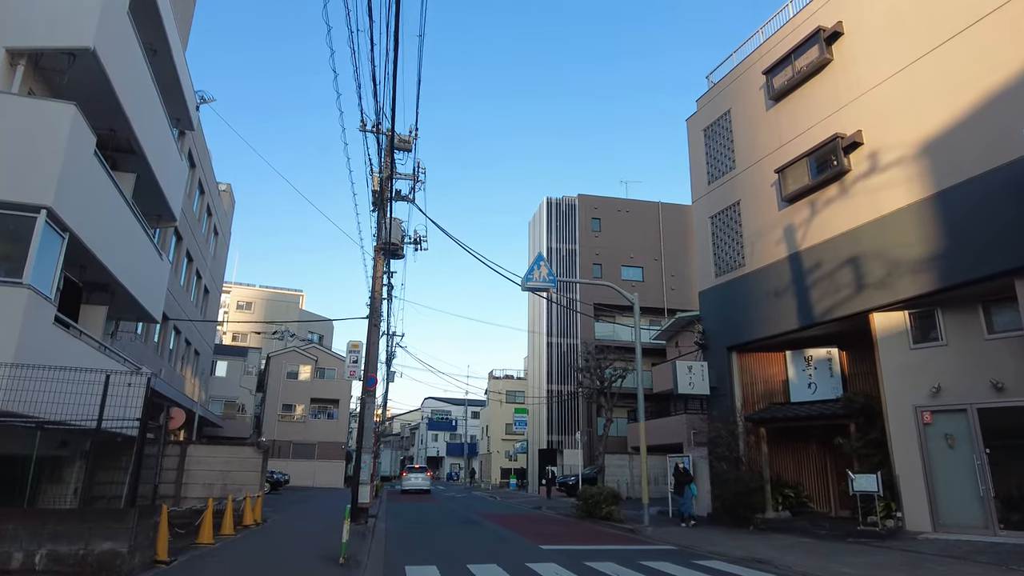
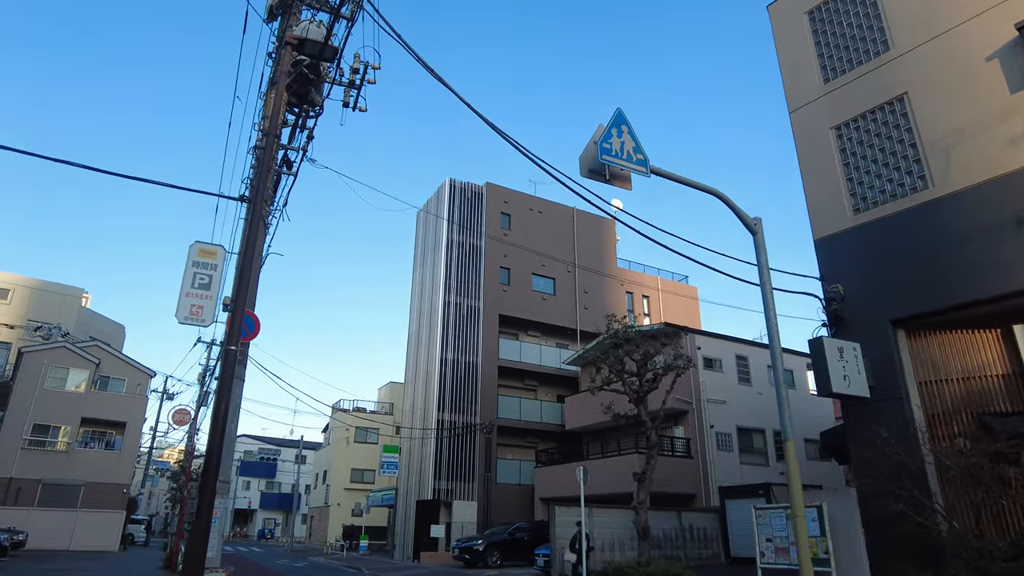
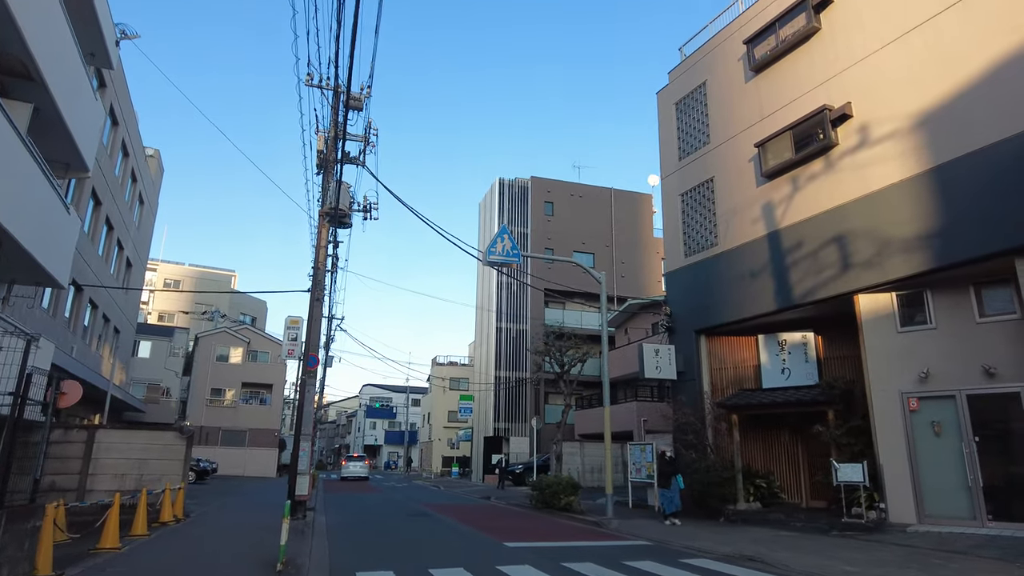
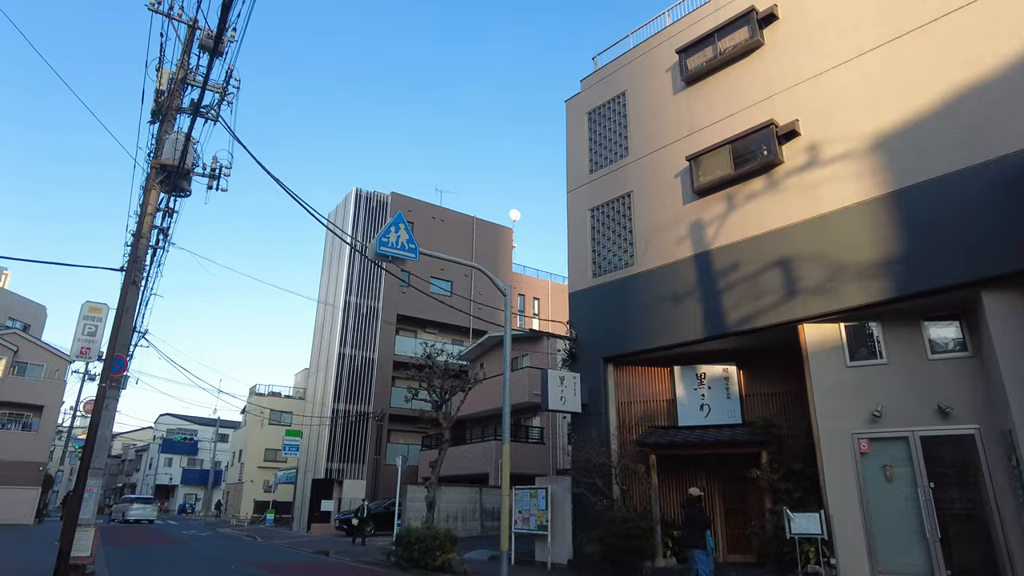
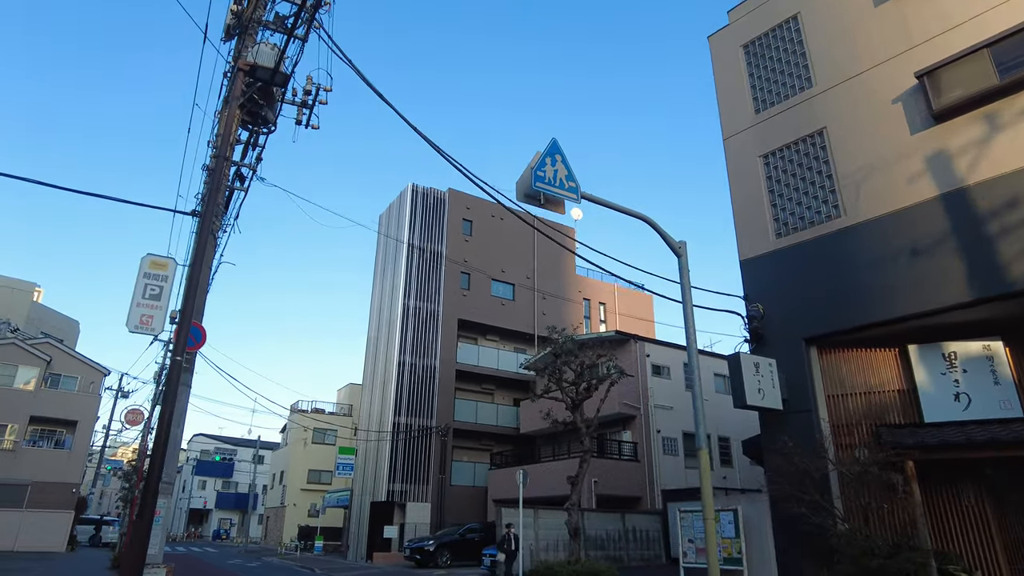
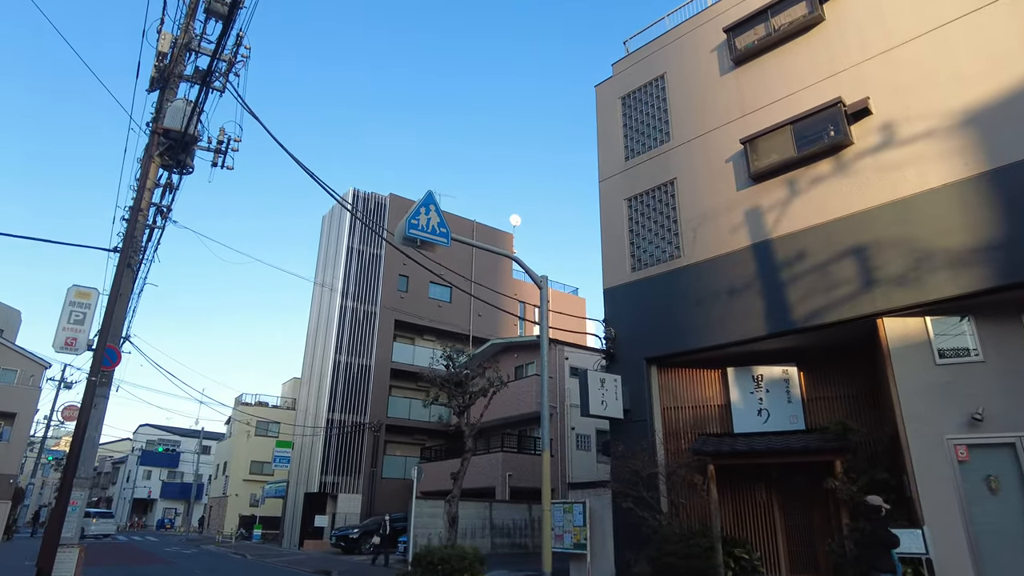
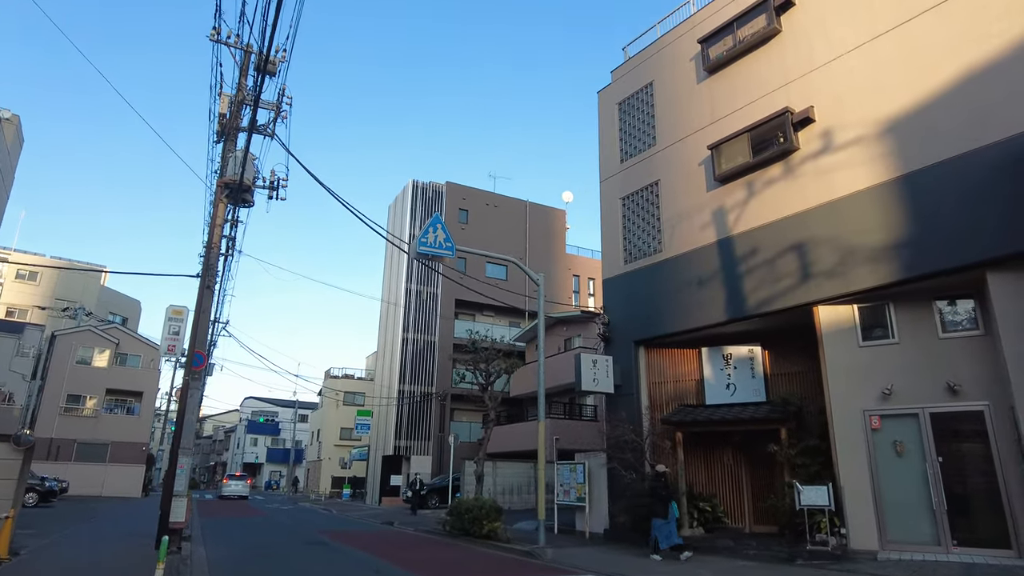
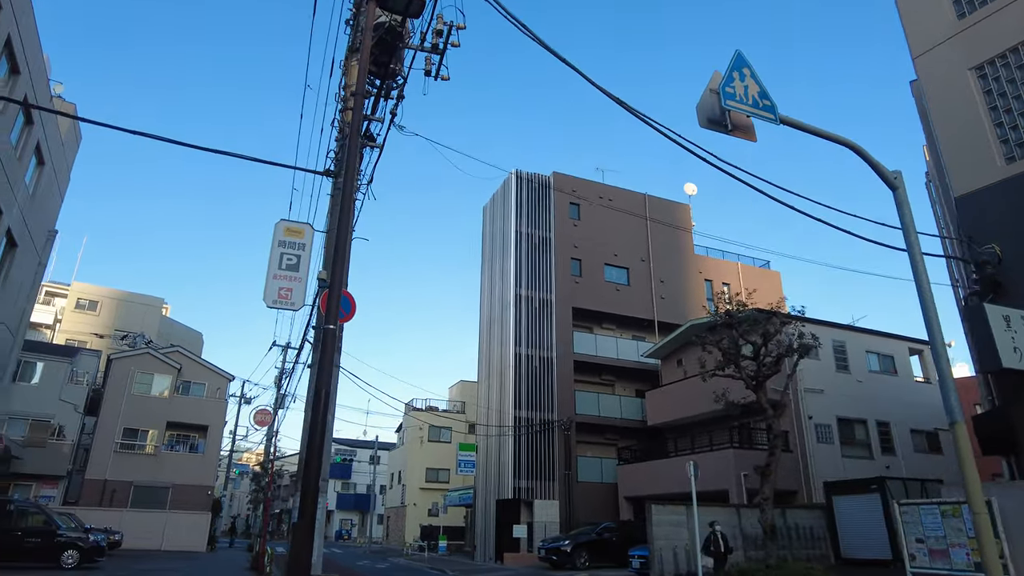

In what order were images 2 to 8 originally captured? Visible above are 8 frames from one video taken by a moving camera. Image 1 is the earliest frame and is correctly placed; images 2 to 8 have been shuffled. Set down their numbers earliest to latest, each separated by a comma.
3, 7, 4, 6, 5, 2, 8
